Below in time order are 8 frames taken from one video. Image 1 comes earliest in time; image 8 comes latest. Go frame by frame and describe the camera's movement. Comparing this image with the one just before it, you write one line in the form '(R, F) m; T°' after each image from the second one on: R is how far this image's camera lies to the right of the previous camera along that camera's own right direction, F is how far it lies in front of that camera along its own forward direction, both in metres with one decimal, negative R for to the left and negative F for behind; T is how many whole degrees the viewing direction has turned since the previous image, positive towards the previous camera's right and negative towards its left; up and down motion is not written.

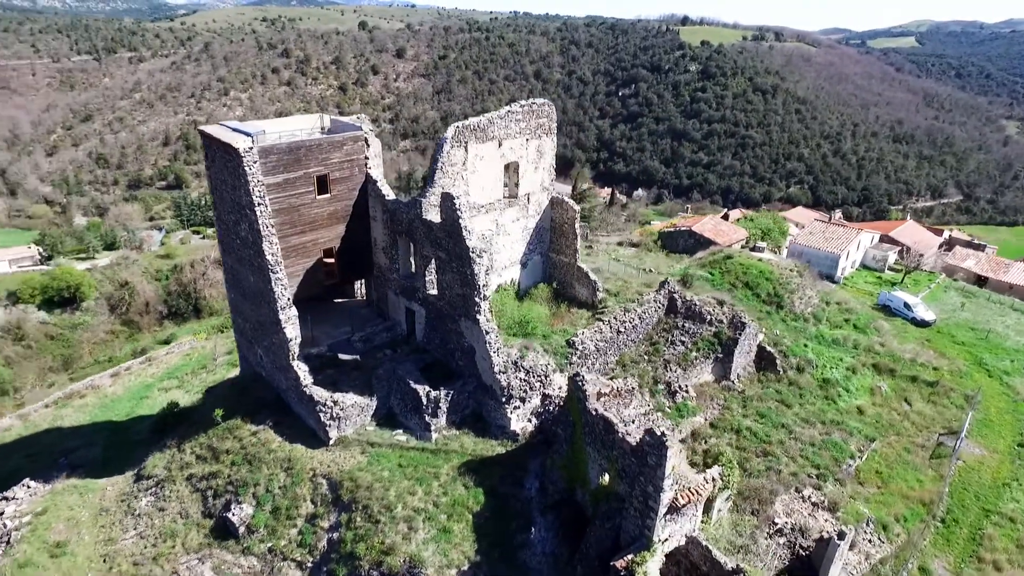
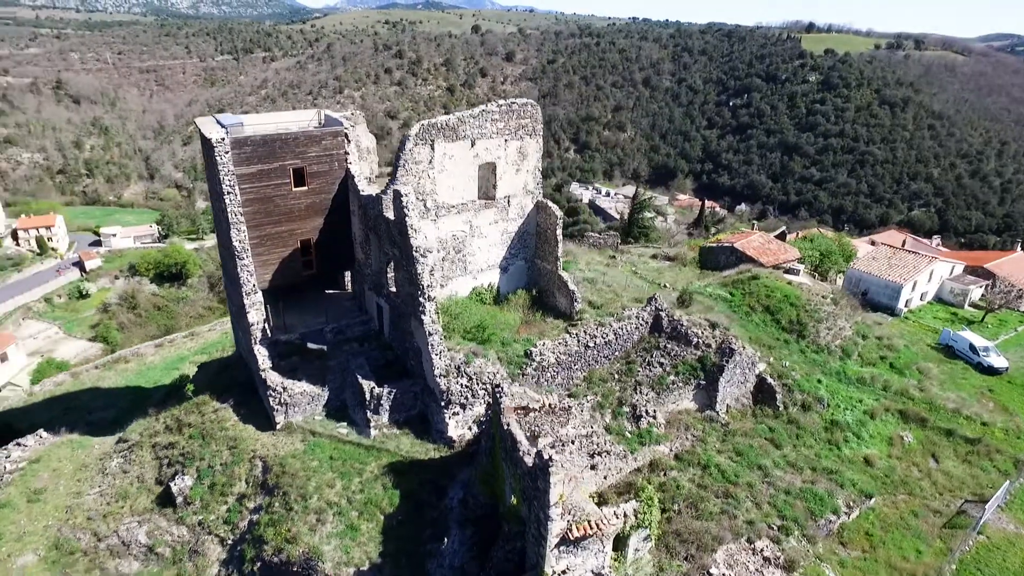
(+3.1, +0.7) m; -10°
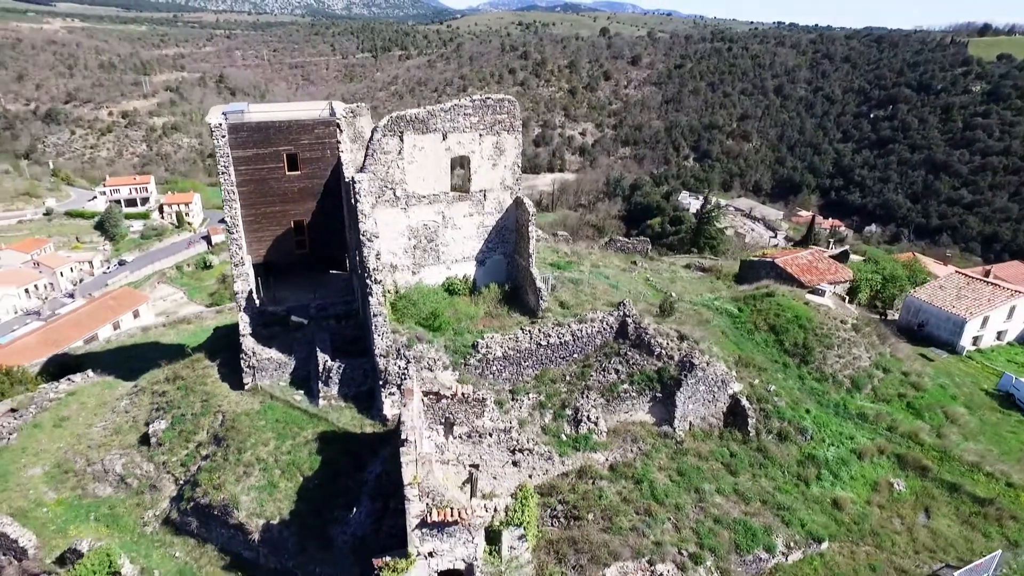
(+3.7, +0.2) m; -11°
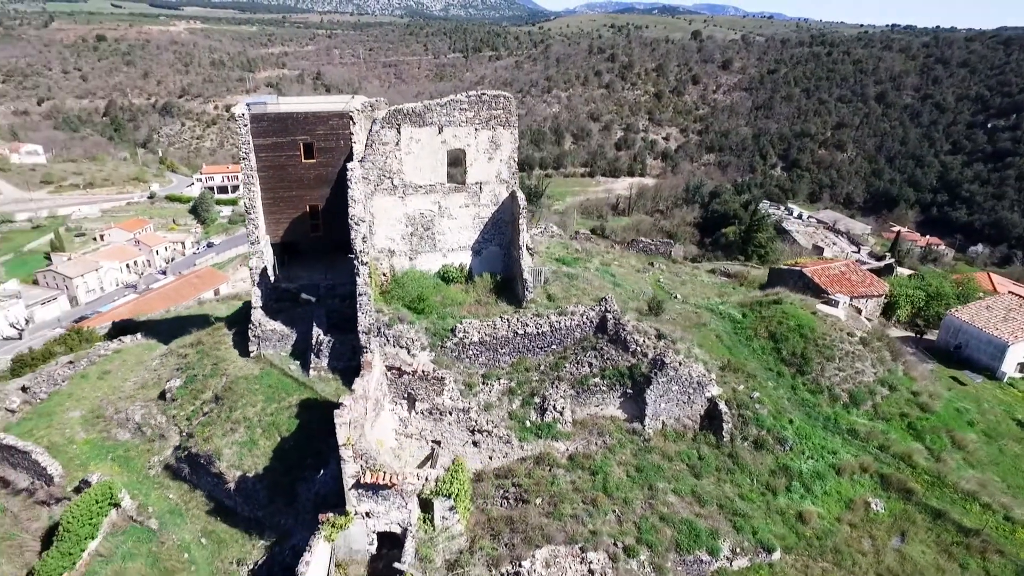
(+2.3, -0.3) m; -8°
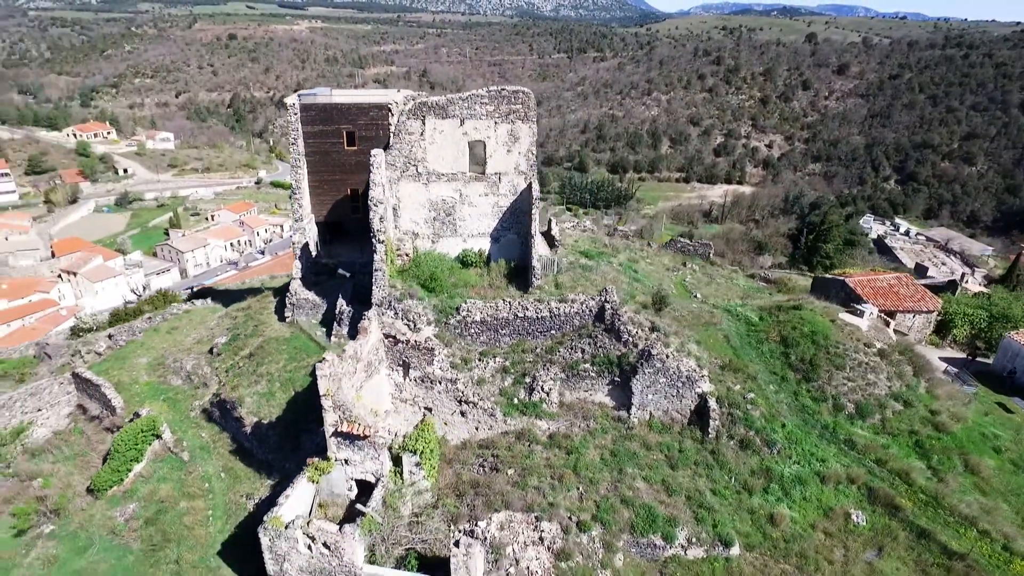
(+2.2, -0.6) m; -9°
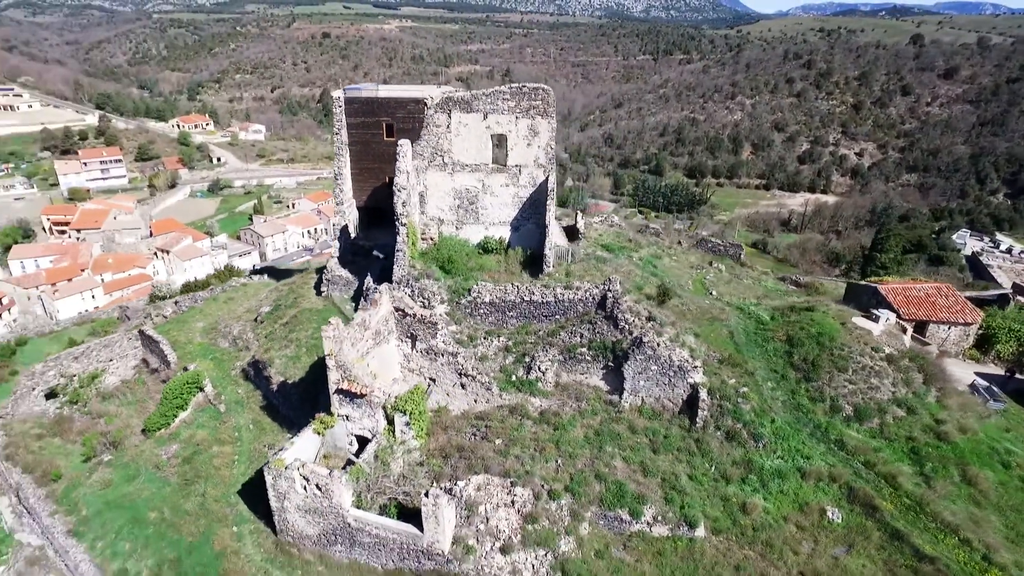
(+1.7, -0.8) m; -7°
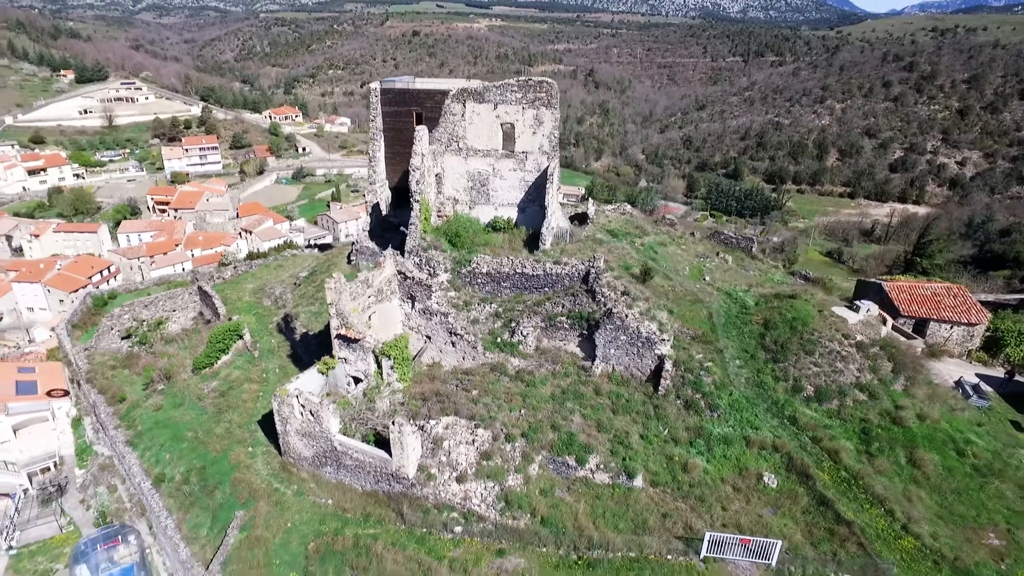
(+2.4, -1.4) m; -7°
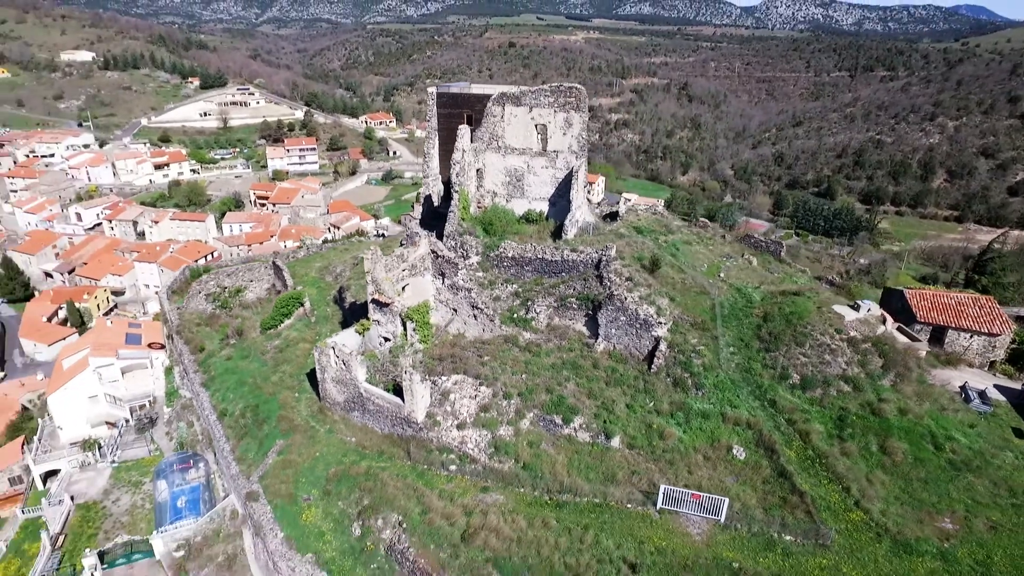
(+2.0, -1.7) m; -8°
